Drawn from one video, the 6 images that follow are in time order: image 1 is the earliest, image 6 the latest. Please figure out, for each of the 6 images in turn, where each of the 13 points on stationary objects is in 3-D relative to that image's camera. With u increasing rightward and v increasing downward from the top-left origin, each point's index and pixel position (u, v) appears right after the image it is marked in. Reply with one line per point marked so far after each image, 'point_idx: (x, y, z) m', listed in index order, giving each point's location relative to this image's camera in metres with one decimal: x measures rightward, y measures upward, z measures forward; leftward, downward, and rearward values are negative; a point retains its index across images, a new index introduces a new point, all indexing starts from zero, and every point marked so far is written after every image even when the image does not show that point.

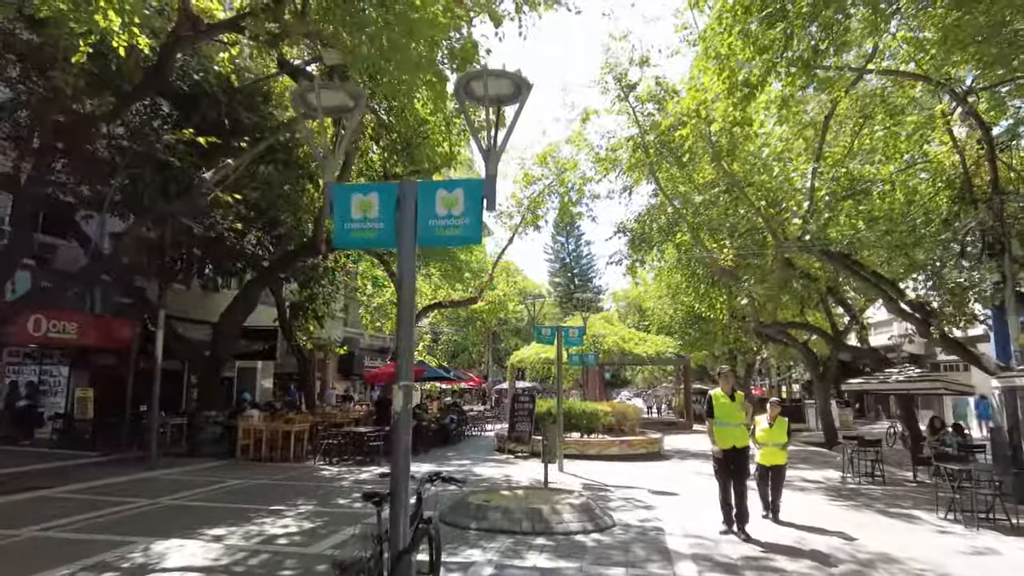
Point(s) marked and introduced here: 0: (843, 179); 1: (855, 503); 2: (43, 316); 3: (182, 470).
0: (+6.9, +2.3, +13.8) m
1: (+5.4, -3.4, +10.4) m
2: (-11.2, -0.7, +15.8) m
3: (-6.6, -3.6, +13.1) m
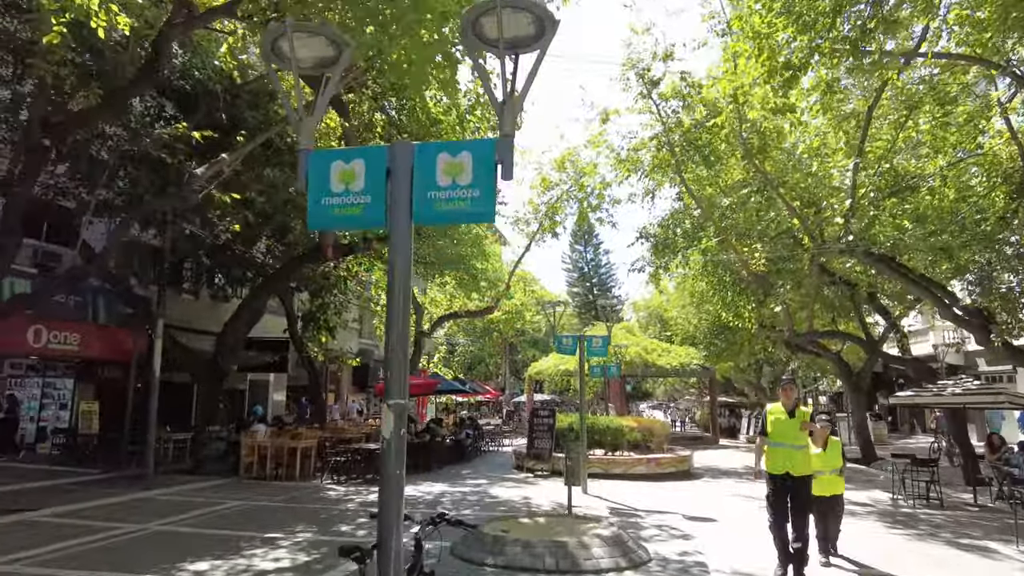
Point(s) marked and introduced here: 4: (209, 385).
0: (+7.3, +2.2, +12.7) m
1: (+5.7, -3.4, +9.3) m
2: (-10.8, -0.9, +15.2) m
3: (-6.2, -3.8, +12.3) m
4: (-7.7, -2.5, +16.7) m
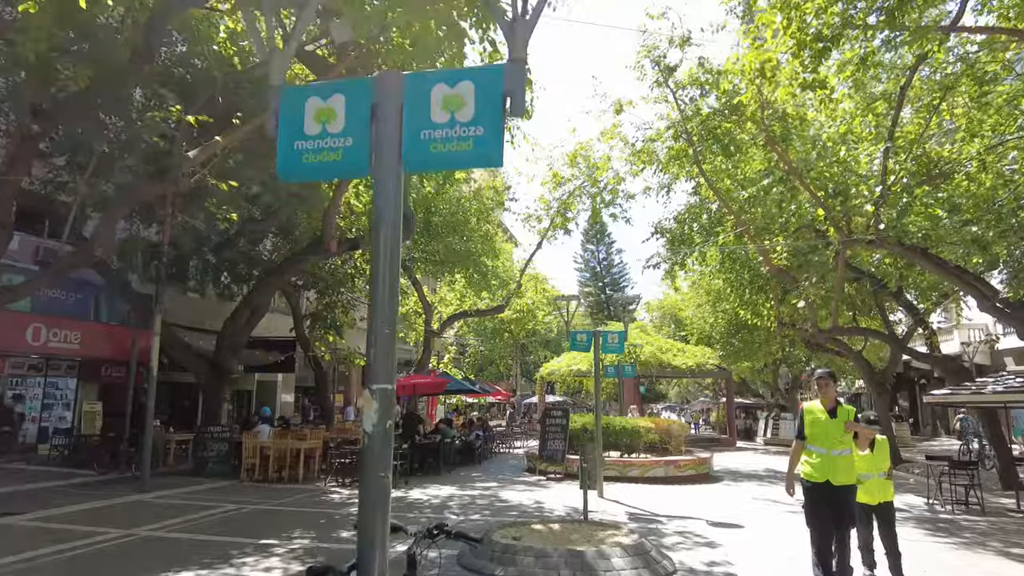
0: (+7.5, +2.3, +12.0) m
1: (+5.9, -3.3, +8.6) m
2: (-10.5, -0.8, +14.8) m
3: (-6.0, -3.7, +11.8) m
4: (-7.4, -2.4, +16.3) m
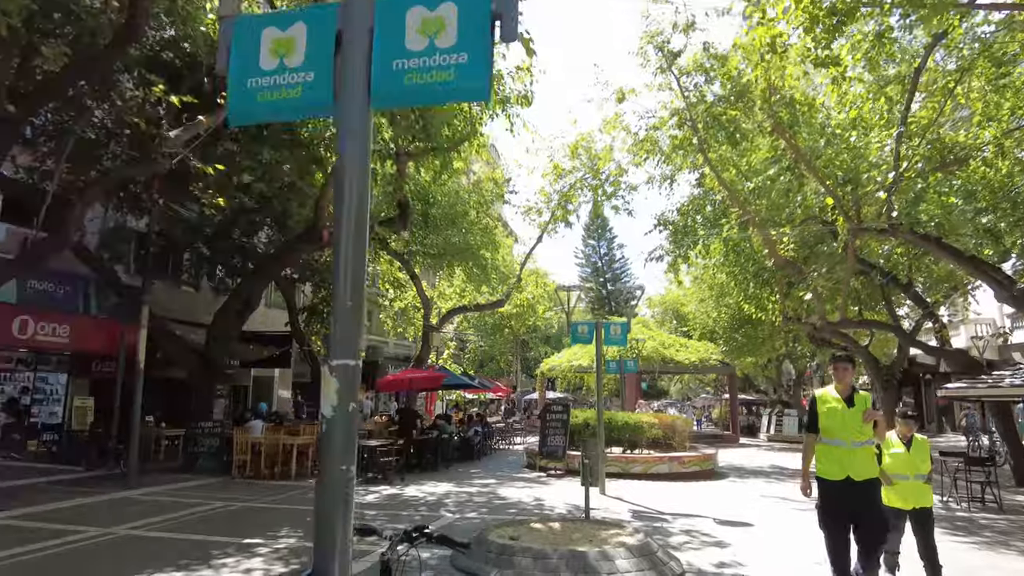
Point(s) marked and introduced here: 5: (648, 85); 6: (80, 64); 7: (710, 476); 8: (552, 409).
0: (+7.4, +2.5, +11.6) m
1: (+5.8, -3.1, +8.2) m
2: (-10.5, -0.6, +14.4) m
3: (-6.0, -3.5, +11.4) m
4: (-7.4, -2.2, +15.9) m
5: (+3.5, +5.3, +17.0) m
6: (-6.3, +3.3, +9.7) m
7: (+4.2, -4.0, +14.0) m
8: (+0.9, -2.6, +14.0) m
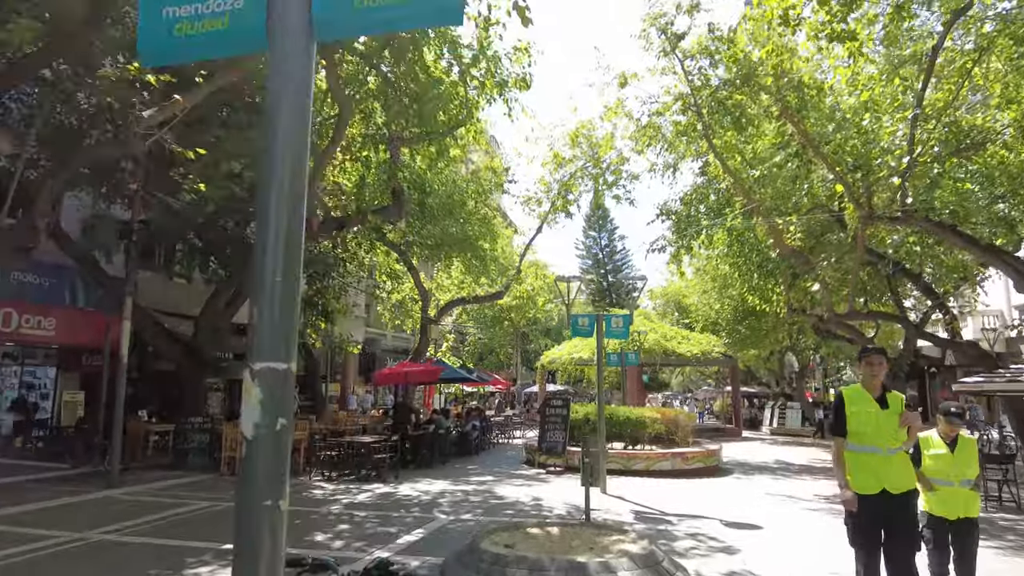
0: (+7.4, +2.7, +11.1) m
1: (+5.8, -3.0, +7.7) m
2: (-10.6, -0.5, +13.9) m
3: (-6.1, -3.3, +11.0) m
4: (-7.5, -2.0, +15.4) m
5: (+3.5, +5.5, +16.5) m
6: (-6.4, +3.4, +9.2) m
7: (+4.2, -3.8, +13.6) m
8: (+0.8, -2.4, +13.5) m
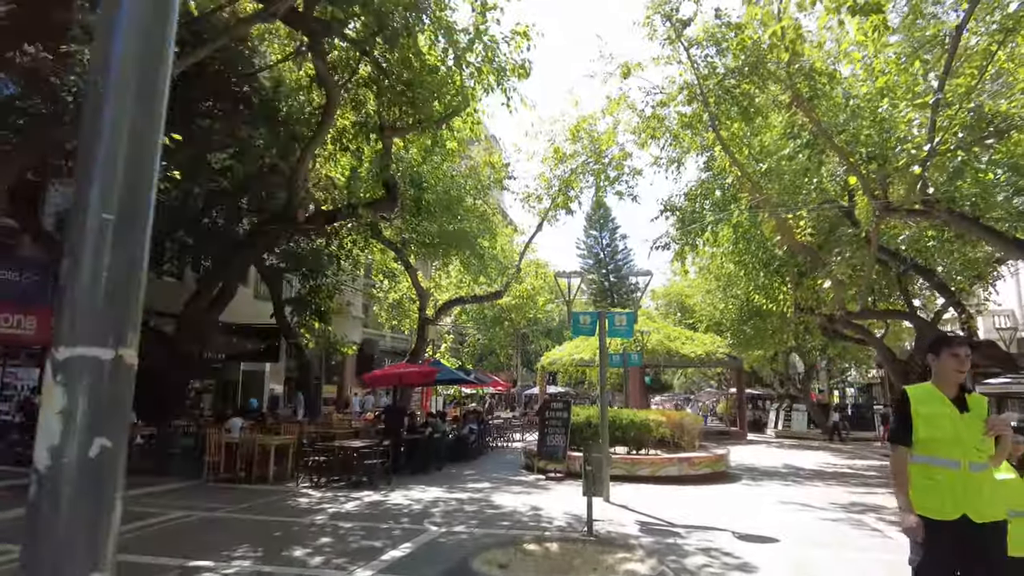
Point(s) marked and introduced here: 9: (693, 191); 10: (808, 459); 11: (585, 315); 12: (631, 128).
0: (+7.3, +2.7, +10.5) m
1: (+5.7, -2.9, +7.1) m
2: (-10.6, -0.4, +13.3) m
3: (-6.1, -3.3, +10.4) m
4: (-7.5, -2.0, +14.8) m
5: (+3.4, +5.5, +15.9) m
6: (-6.4, +3.5, +8.6) m
7: (+4.1, -3.8, +13.0) m
8: (+0.8, -2.3, +12.9) m
9: (+5.4, +2.9, +19.6) m
10: (+8.4, -4.8, +18.6) m
11: (+1.2, -0.5, +10.9) m
12: (+3.5, +4.7, +19.4) m
